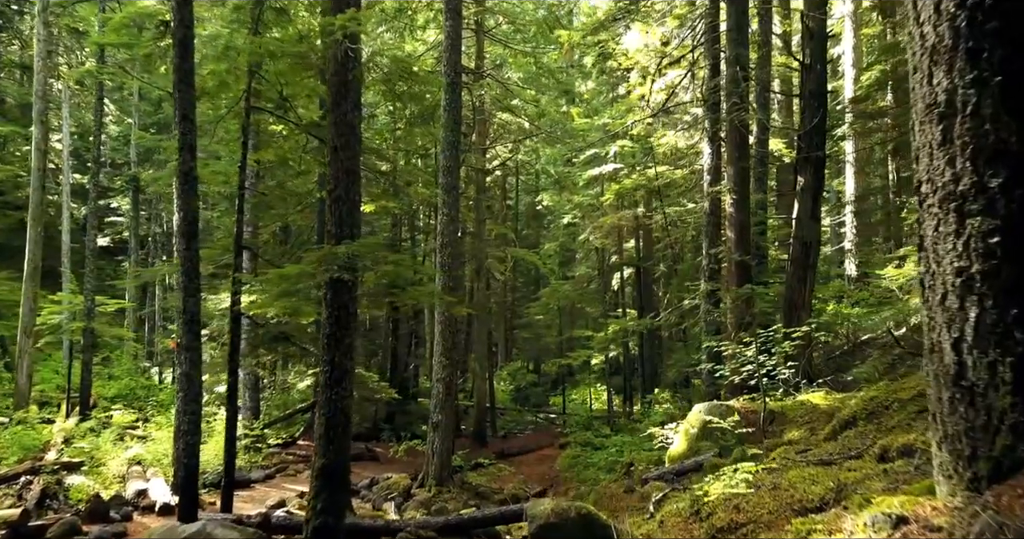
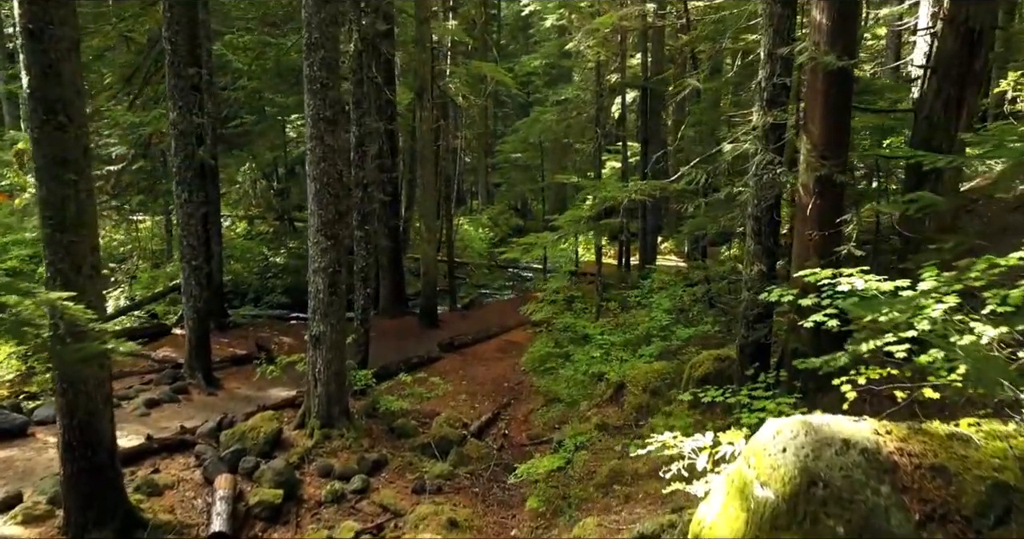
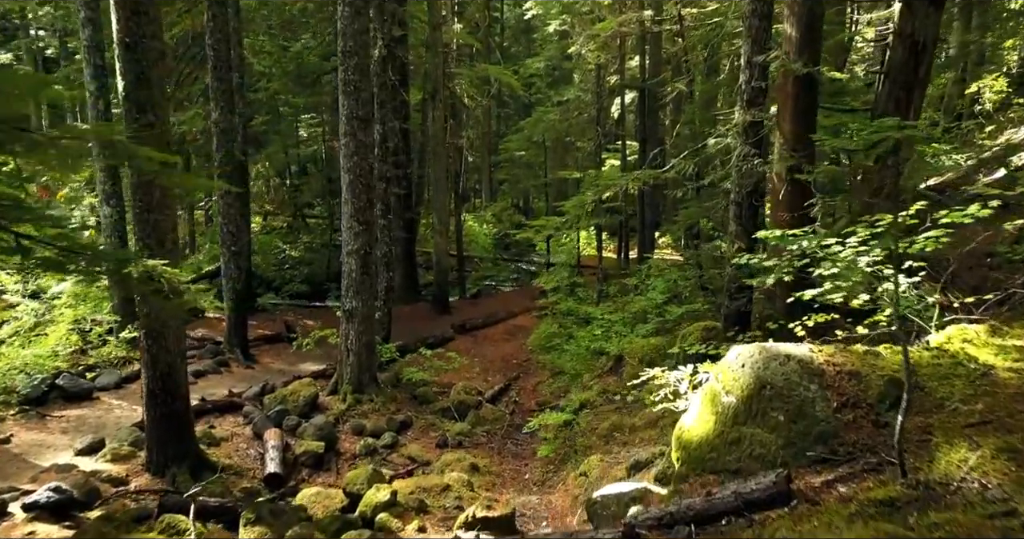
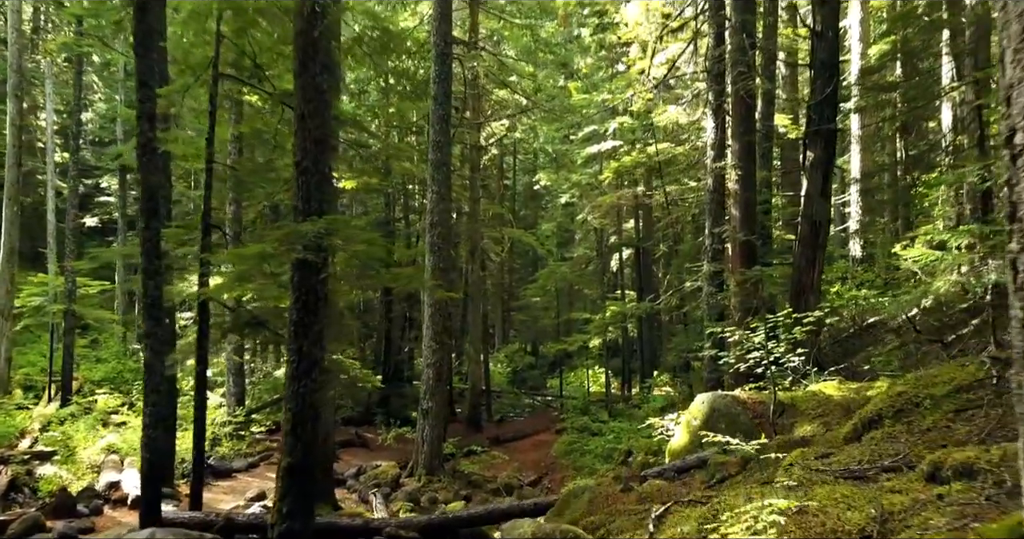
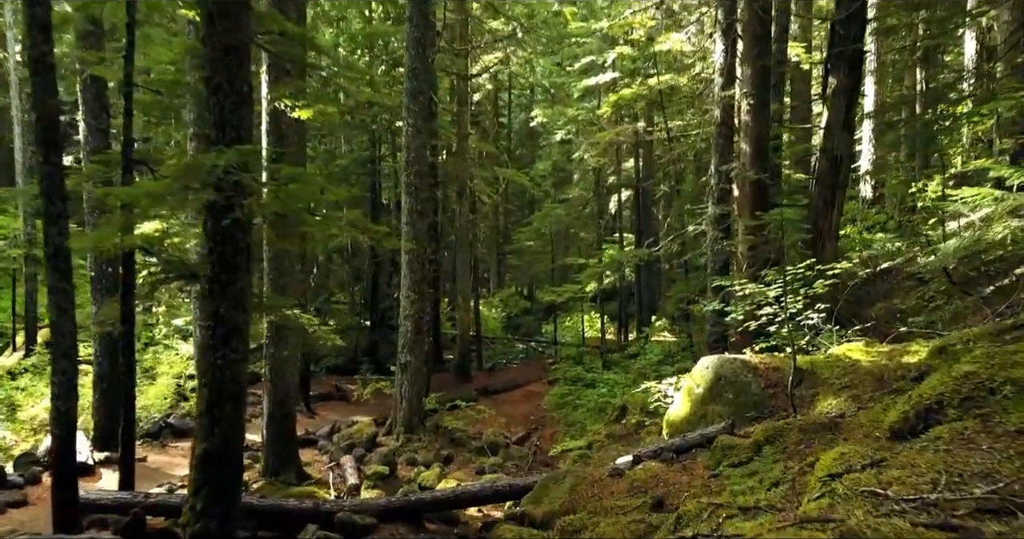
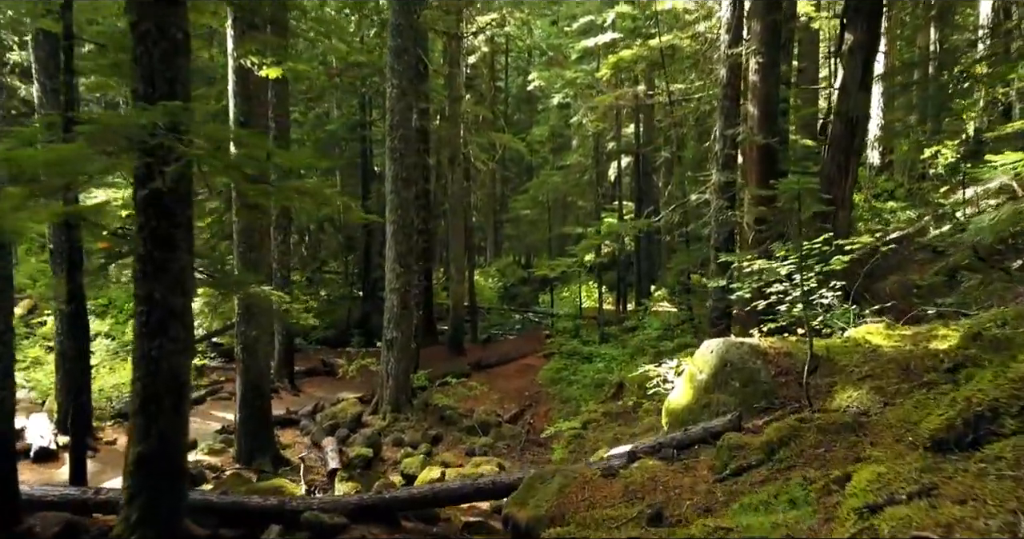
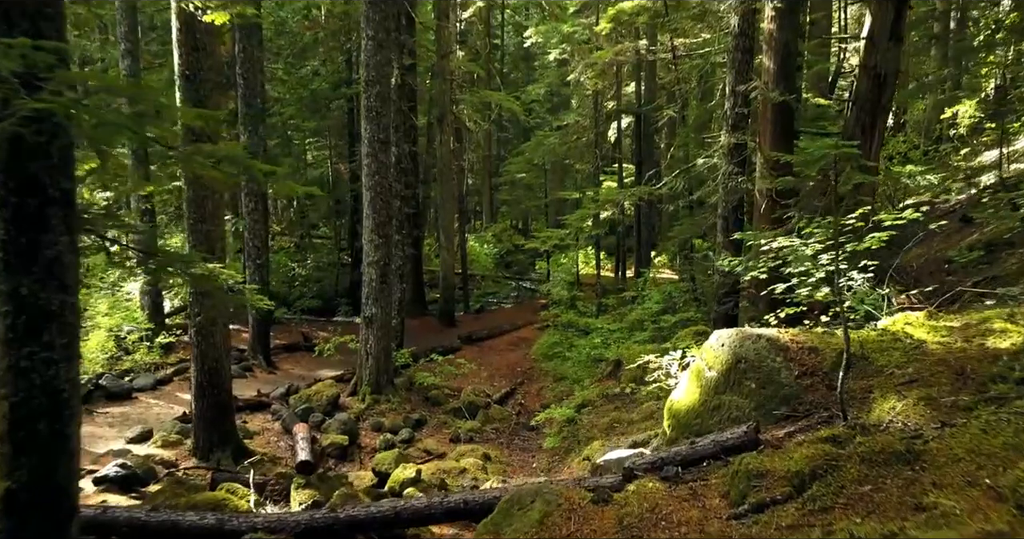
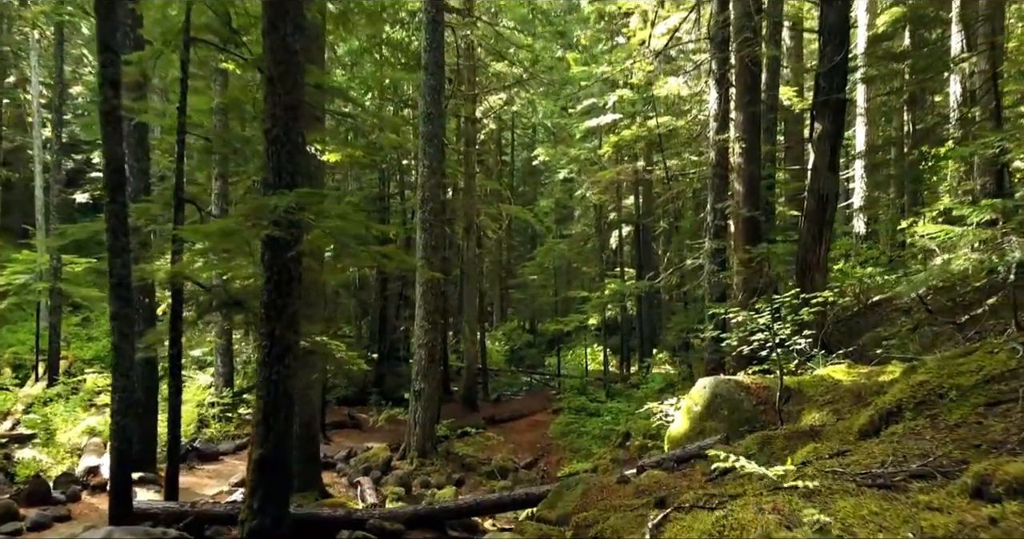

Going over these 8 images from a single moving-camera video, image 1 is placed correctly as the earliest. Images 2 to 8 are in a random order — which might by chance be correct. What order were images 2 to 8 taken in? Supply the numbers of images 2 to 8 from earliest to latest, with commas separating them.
4, 8, 5, 6, 7, 3, 2
